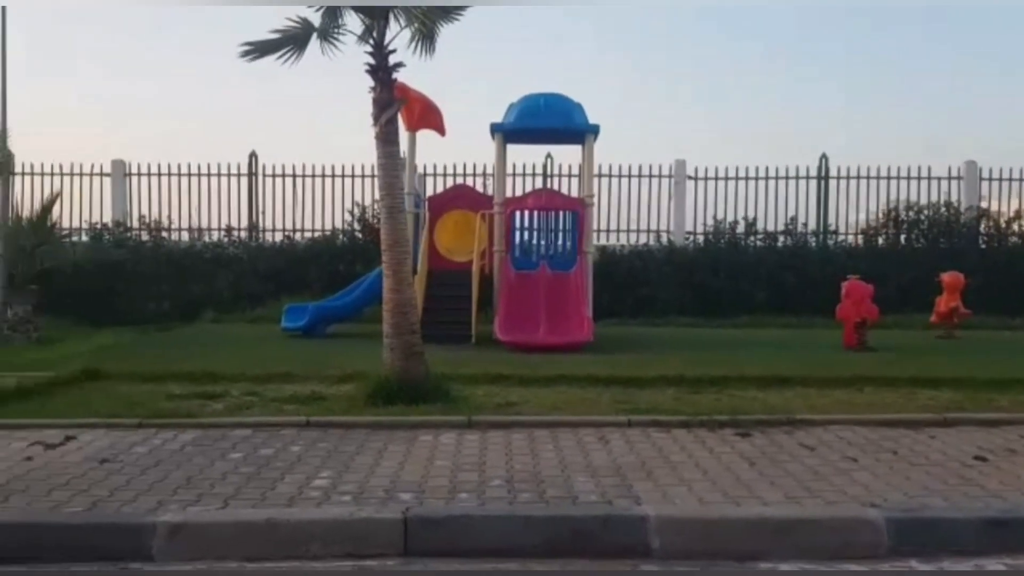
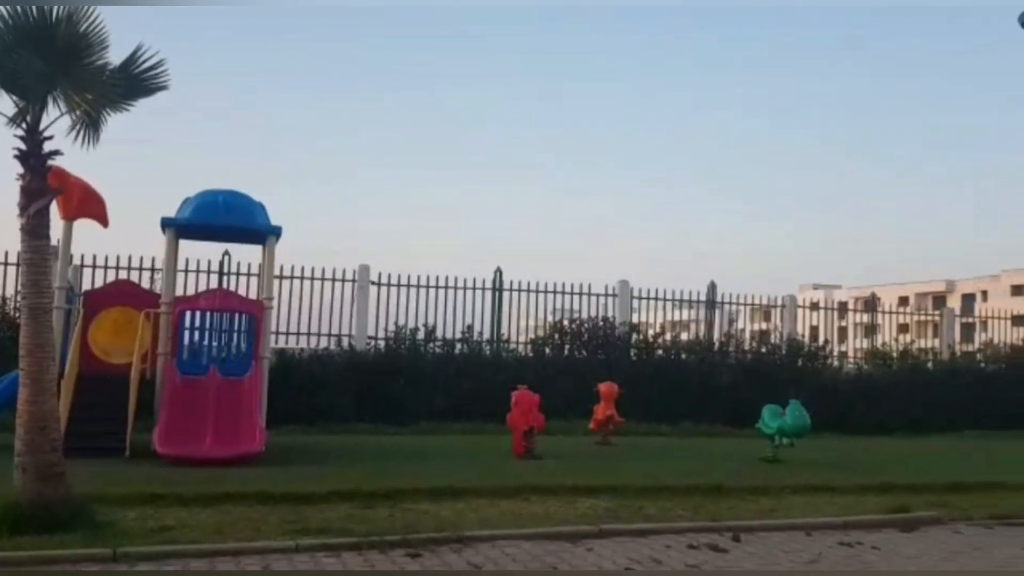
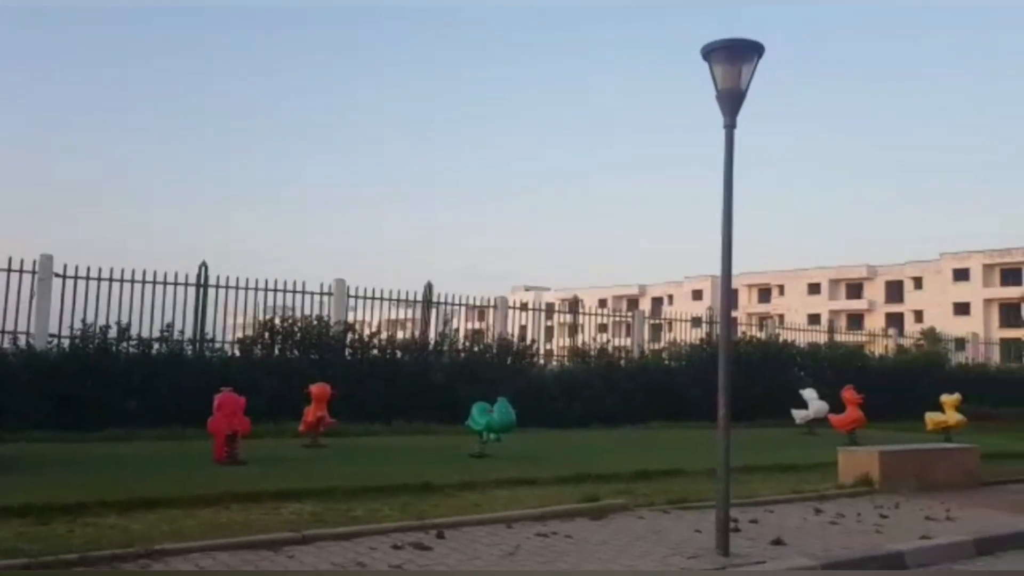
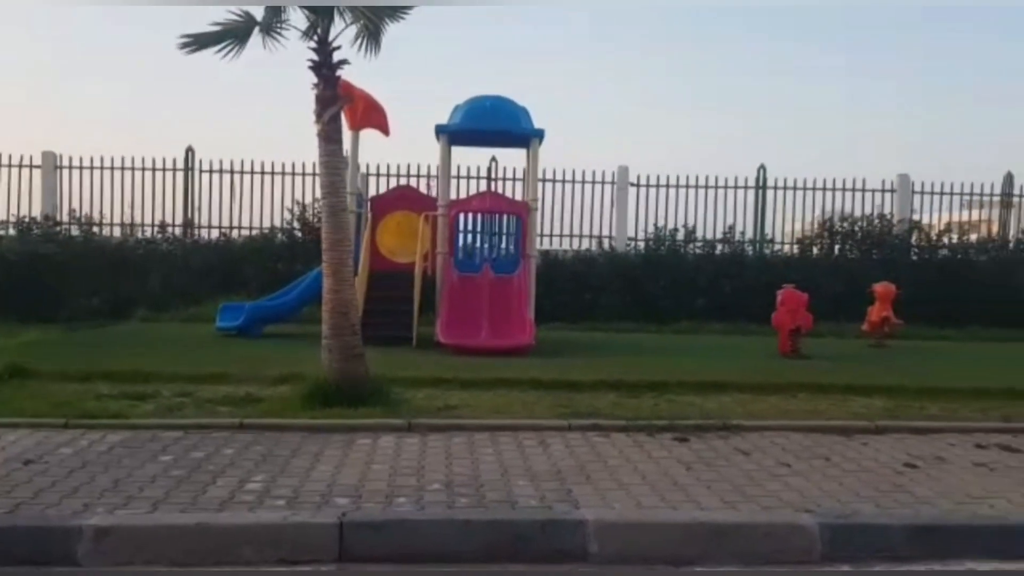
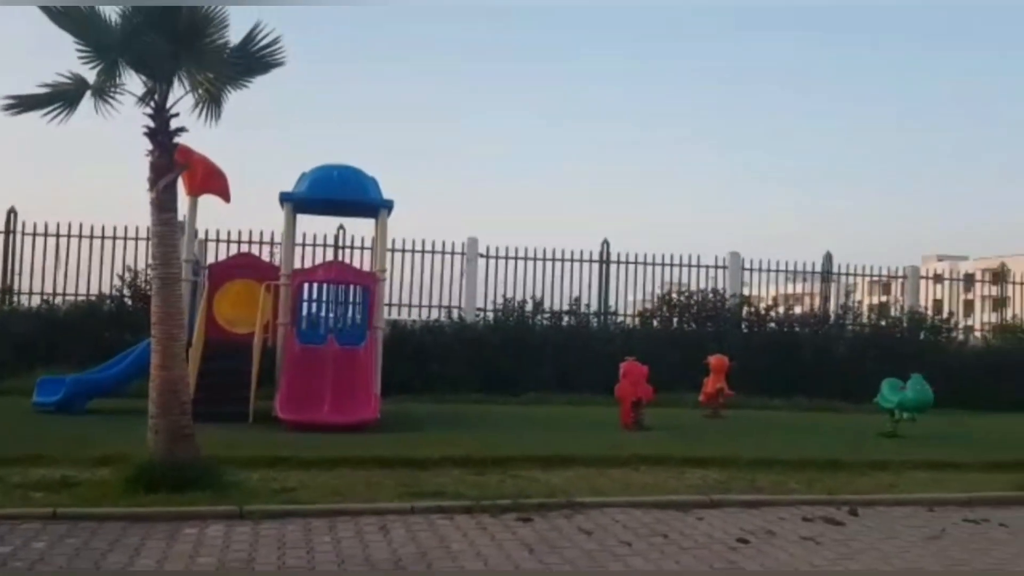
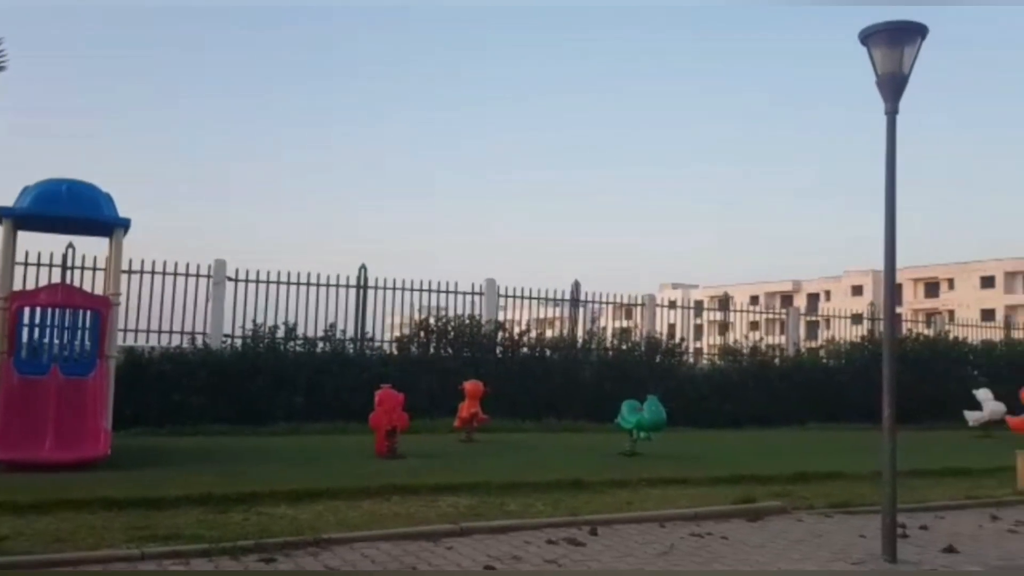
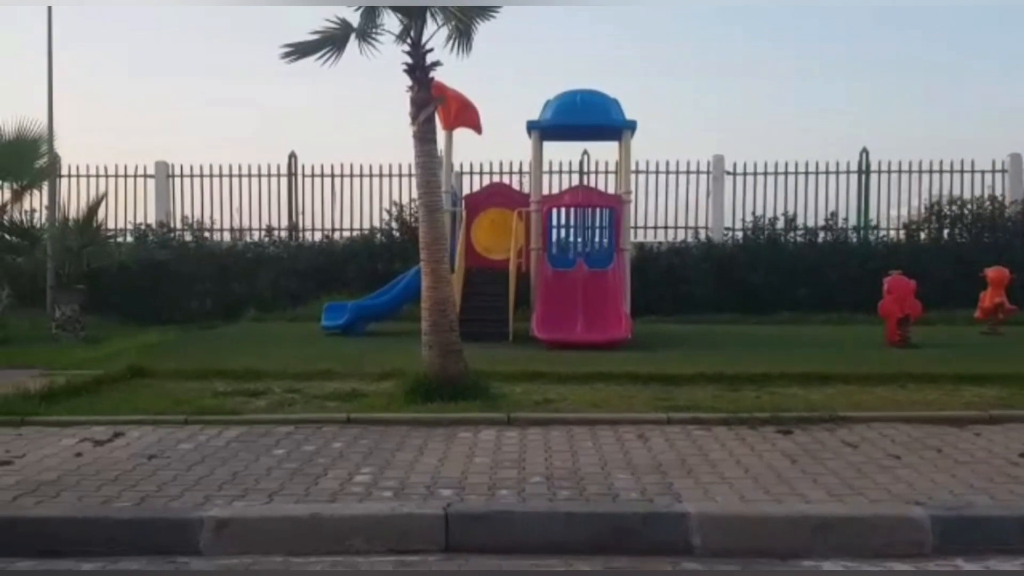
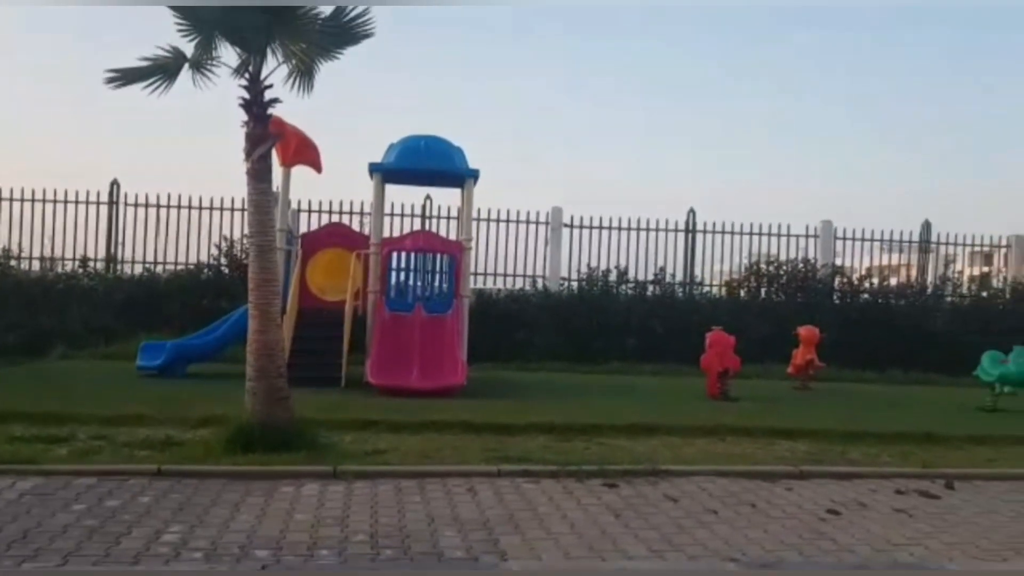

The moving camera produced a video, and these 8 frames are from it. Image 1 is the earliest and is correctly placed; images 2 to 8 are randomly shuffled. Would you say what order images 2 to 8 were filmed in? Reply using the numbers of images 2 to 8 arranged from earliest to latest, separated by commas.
7, 4, 8, 5, 2, 6, 3
